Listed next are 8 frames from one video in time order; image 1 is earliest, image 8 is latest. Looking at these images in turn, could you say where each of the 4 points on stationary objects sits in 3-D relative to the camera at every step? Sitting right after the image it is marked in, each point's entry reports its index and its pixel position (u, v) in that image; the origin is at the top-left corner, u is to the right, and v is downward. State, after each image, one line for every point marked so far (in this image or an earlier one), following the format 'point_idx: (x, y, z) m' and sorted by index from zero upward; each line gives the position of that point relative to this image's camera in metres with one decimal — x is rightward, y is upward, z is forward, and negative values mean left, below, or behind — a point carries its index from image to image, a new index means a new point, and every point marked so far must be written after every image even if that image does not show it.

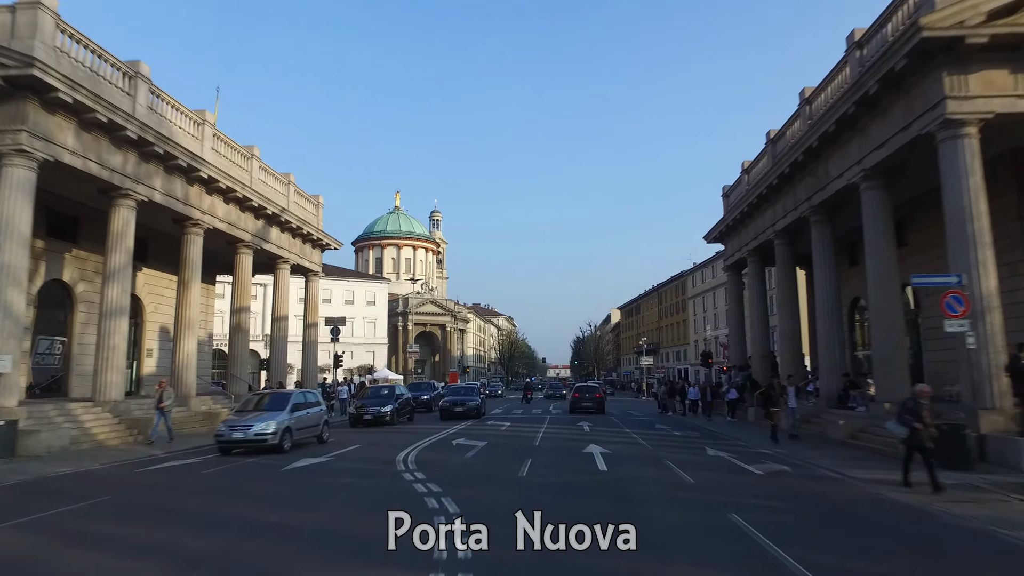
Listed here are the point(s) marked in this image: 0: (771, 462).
0: (+5.0, -3.4, +13.5) m
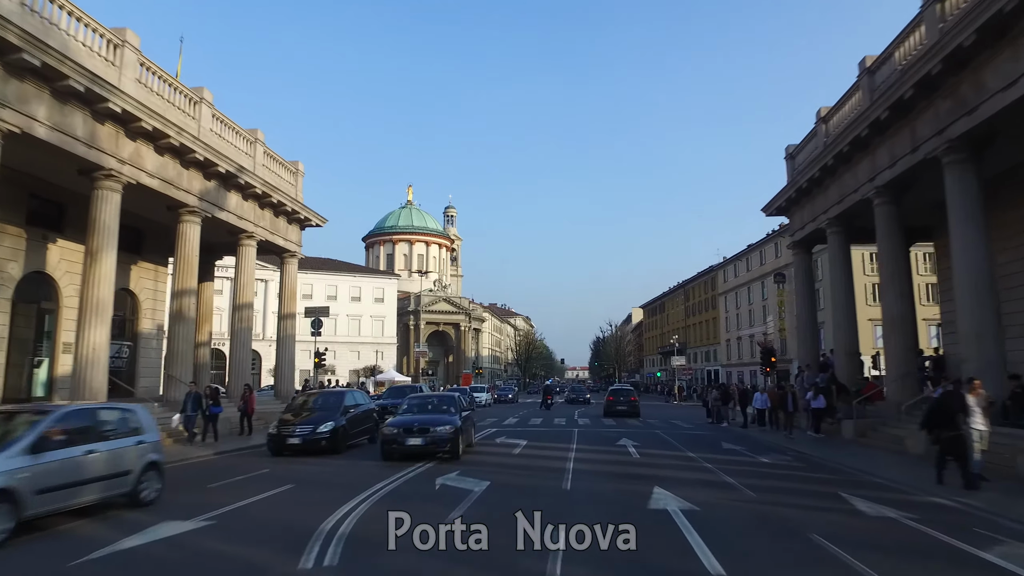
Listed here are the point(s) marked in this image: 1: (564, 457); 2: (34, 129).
0: (+5.2, -2.6, +7.3) m
1: (+1.2, -3.6, +15.0) m
2: (-10.5, +3.5, +15.4) m
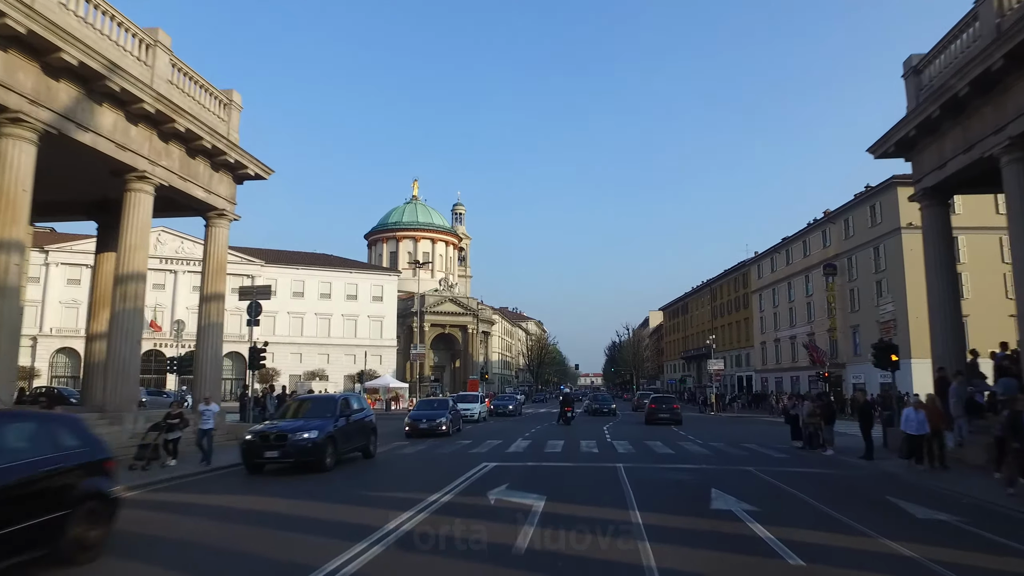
0: (+5.1, -1.6, -0.9) m
1: (+1.2, -2.6, +6.8) m
2: (-10.5, +4.5, +7.4) m
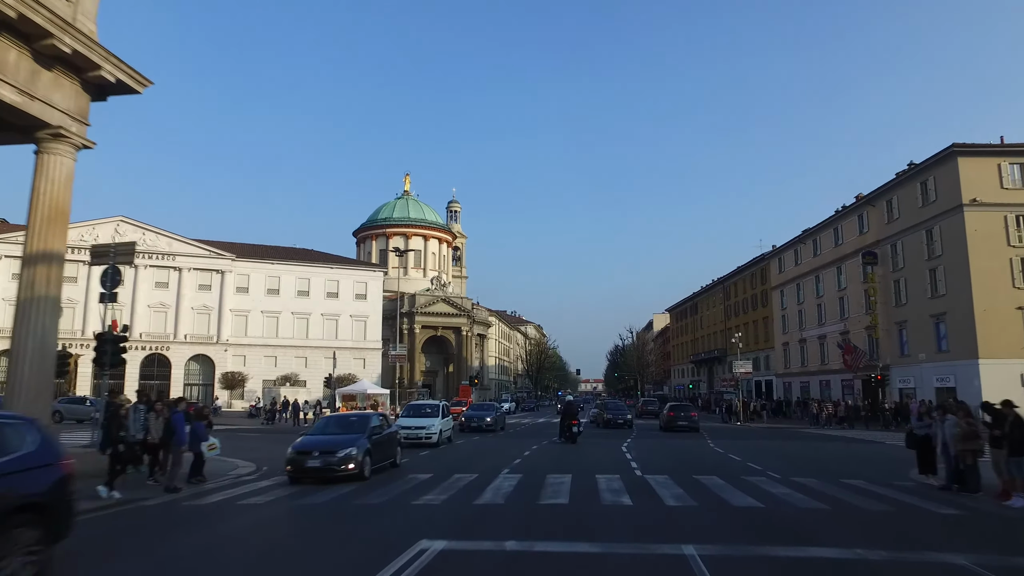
0: (+4.7, -0.4, -8.3) m
1: (+0.8, -1.6, -0.6) m
2: (-10.9, +5.6, +0.1) m
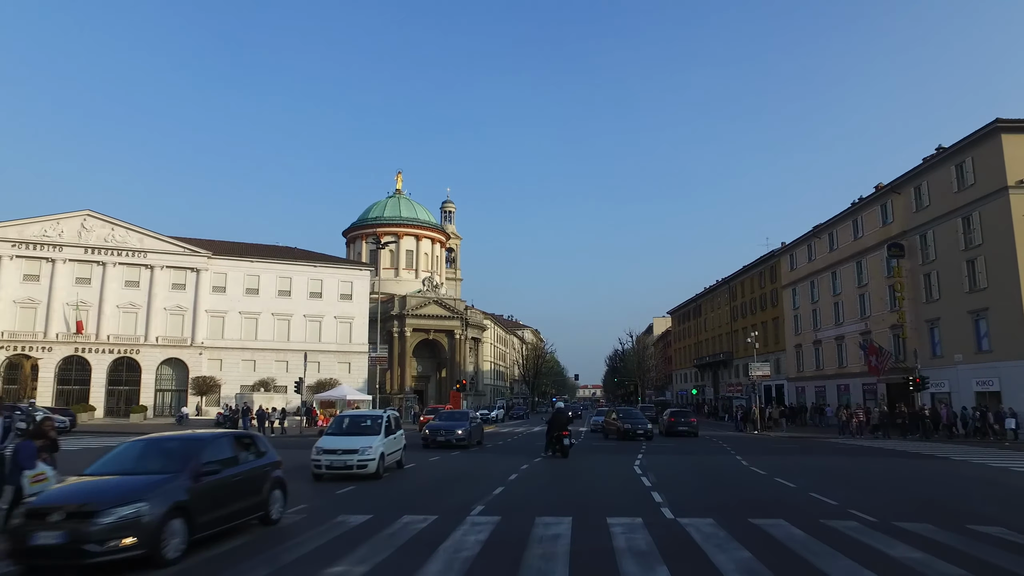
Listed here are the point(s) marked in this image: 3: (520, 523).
0: (+4.4, +0.4, -12.7) m
1: (+0.4, -0.9, -5.1) m
2: (-11.3, +6.3, -4.3) m
3: (+0.1, -3.3, +9.9) m
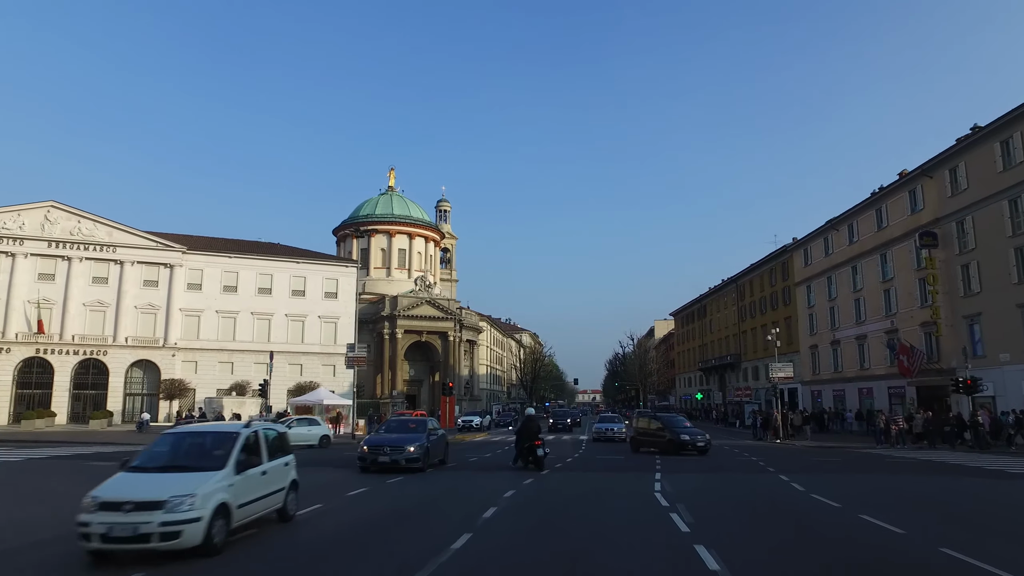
0: (+4.0, +1.2, -17.2) m
1: (+0.1, -0.1, -9.5) m
2: (-11.6, +7.1, -8.7) m
3: (-0.3, -2.6, +5.4) m
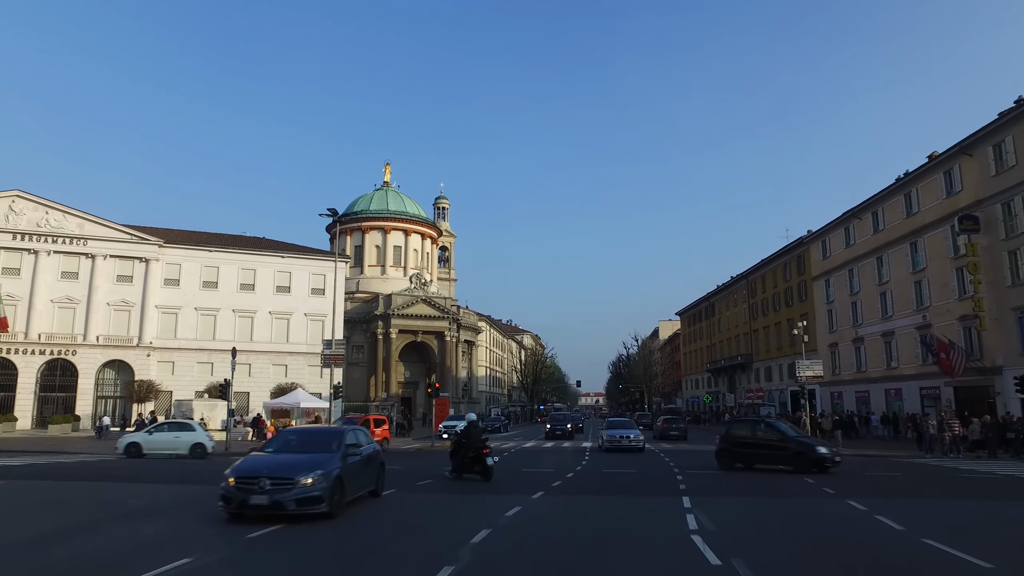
0: (+3.6, +2.0, -21.3) m
1: (-0.4, +0.7, -13.6) m
2: (-12.1, +7.8, -12.8) m
3: (-0.7, -1.9, +1.3) m
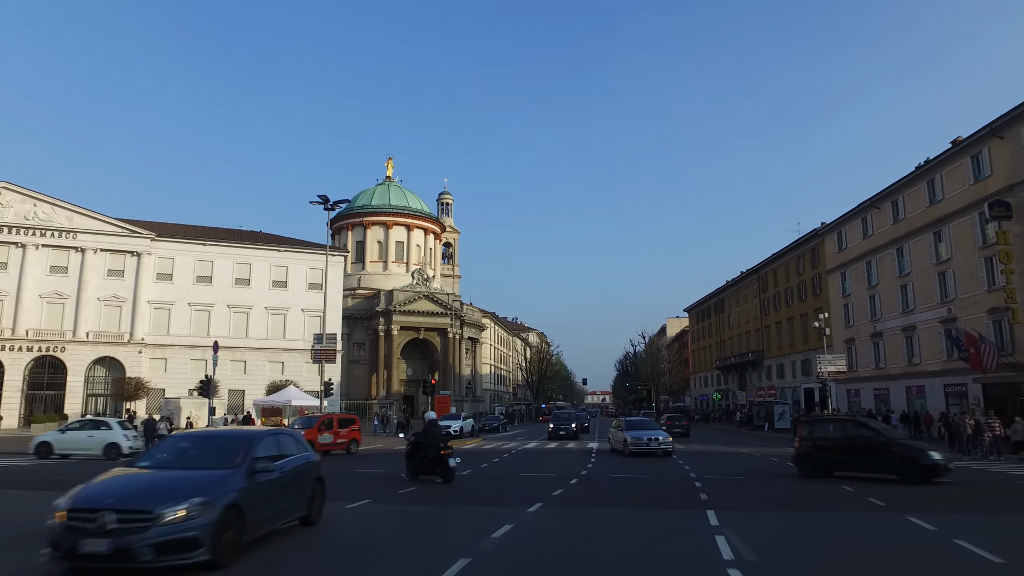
0: (+3.1, +2.3, -23.4) m
1: (-0.7, +1.0, -15.7) m
2: (-12.4, +8.1, -14.8) m
3: (-0.9, -1.5, -0.8) m
